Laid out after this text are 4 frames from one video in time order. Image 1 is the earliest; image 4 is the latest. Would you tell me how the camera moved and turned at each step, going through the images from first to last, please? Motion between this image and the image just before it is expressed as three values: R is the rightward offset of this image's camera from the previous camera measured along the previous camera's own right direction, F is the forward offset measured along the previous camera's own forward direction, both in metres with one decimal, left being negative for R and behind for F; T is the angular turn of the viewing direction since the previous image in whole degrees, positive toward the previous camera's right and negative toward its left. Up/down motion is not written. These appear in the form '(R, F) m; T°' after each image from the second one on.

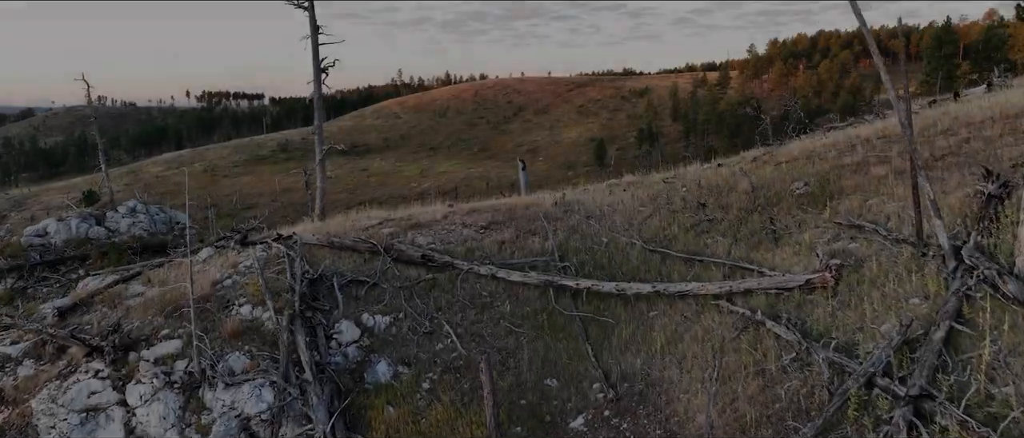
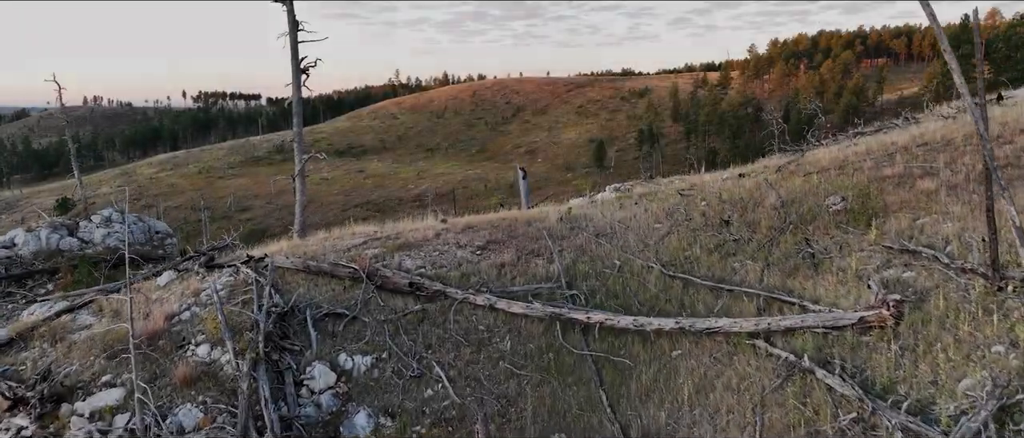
(0.0, +1.1) m; 0°
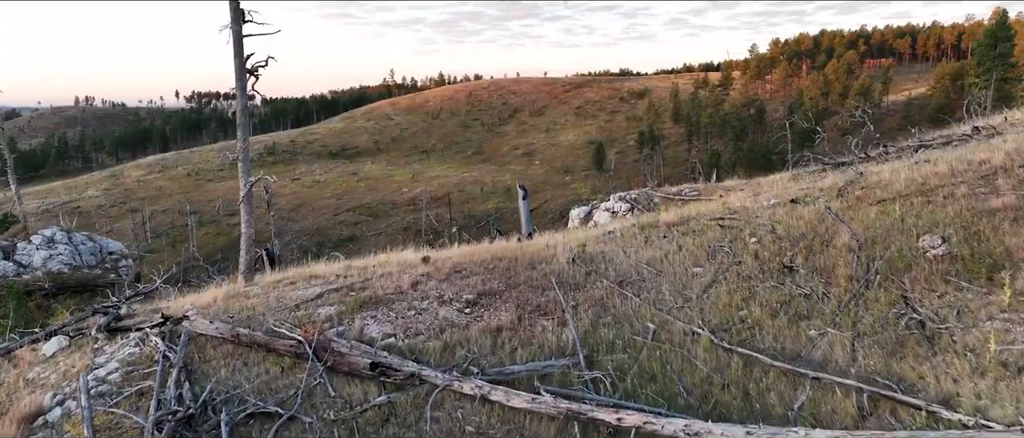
(0.0, +2.0) m; 0°
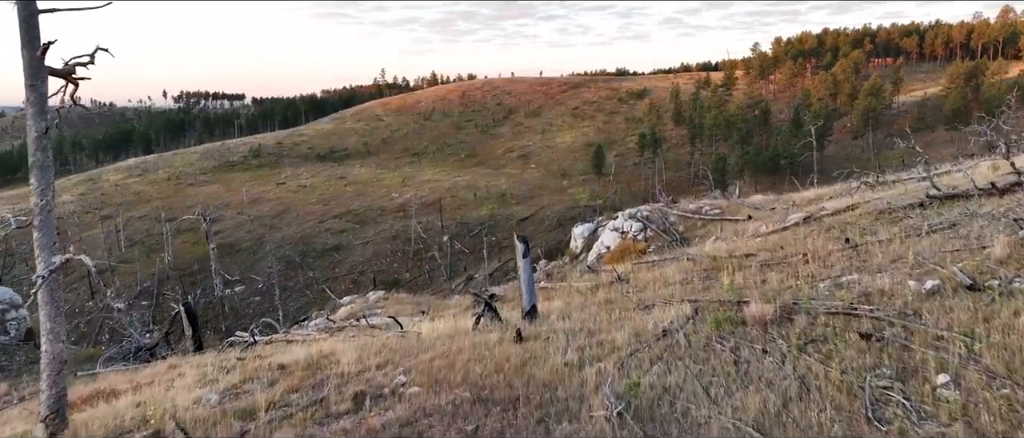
(0.0, +3.4) m; +1°
